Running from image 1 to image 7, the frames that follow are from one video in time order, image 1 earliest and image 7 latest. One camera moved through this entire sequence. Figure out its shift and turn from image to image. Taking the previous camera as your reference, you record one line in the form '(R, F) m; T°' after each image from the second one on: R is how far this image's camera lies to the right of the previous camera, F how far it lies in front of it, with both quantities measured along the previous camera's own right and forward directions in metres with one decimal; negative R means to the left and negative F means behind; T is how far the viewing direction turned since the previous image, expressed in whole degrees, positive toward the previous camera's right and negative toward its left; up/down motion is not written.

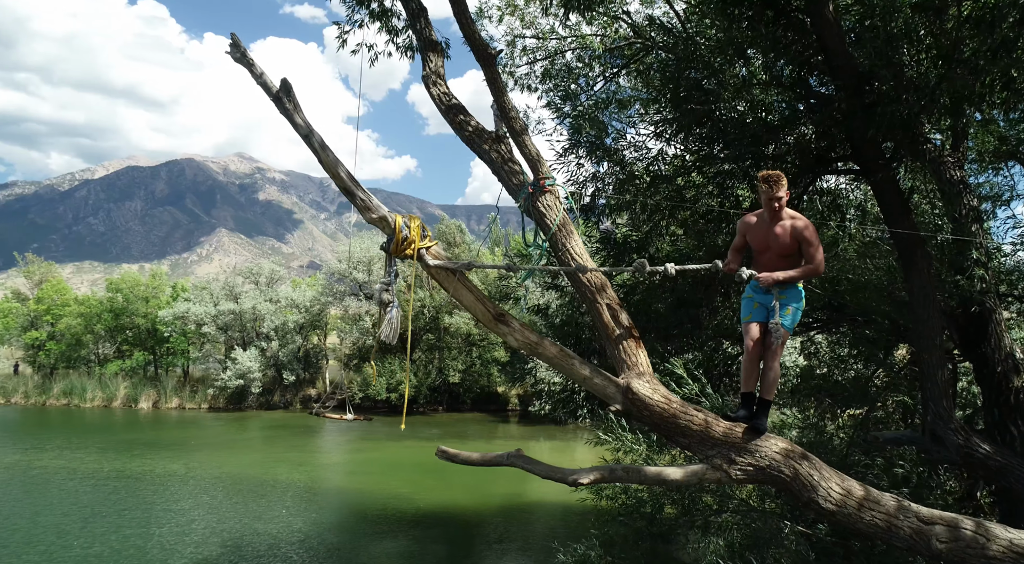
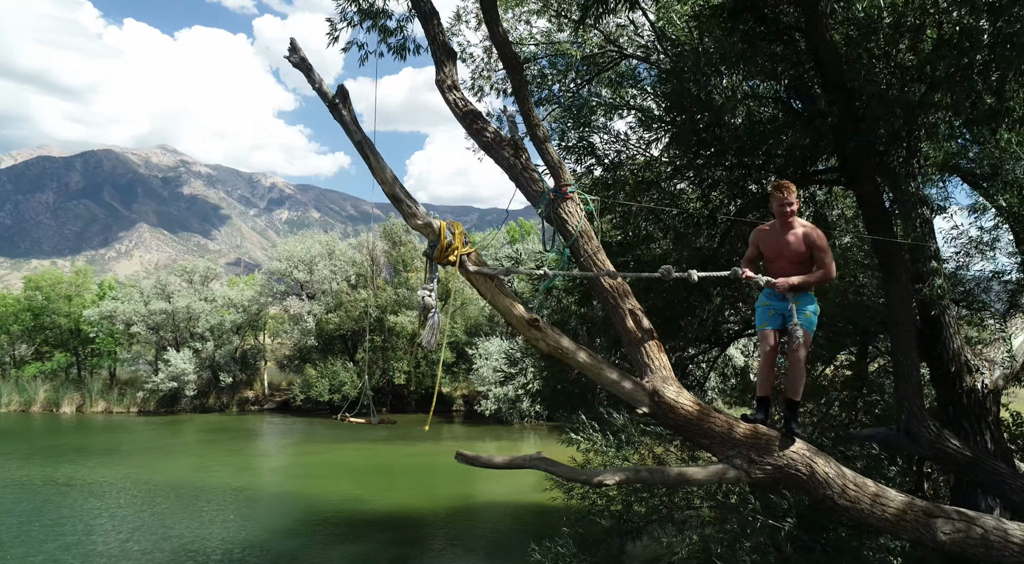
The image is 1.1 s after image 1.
(-0.7, 0.0) m; +6°
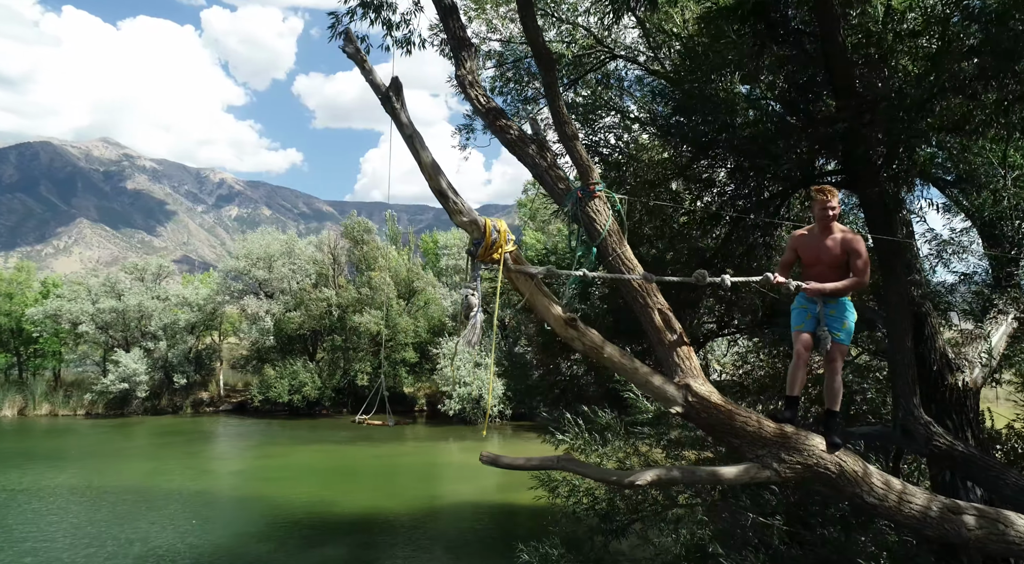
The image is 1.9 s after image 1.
(-0.6, +0.1) m; +4°
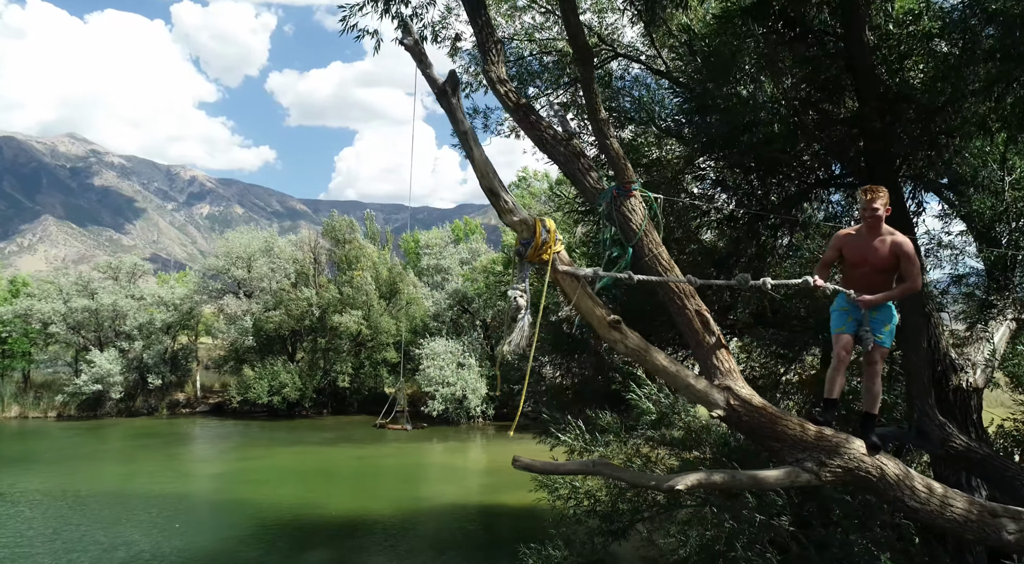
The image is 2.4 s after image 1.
(-0.5, +0.1) m; +2°
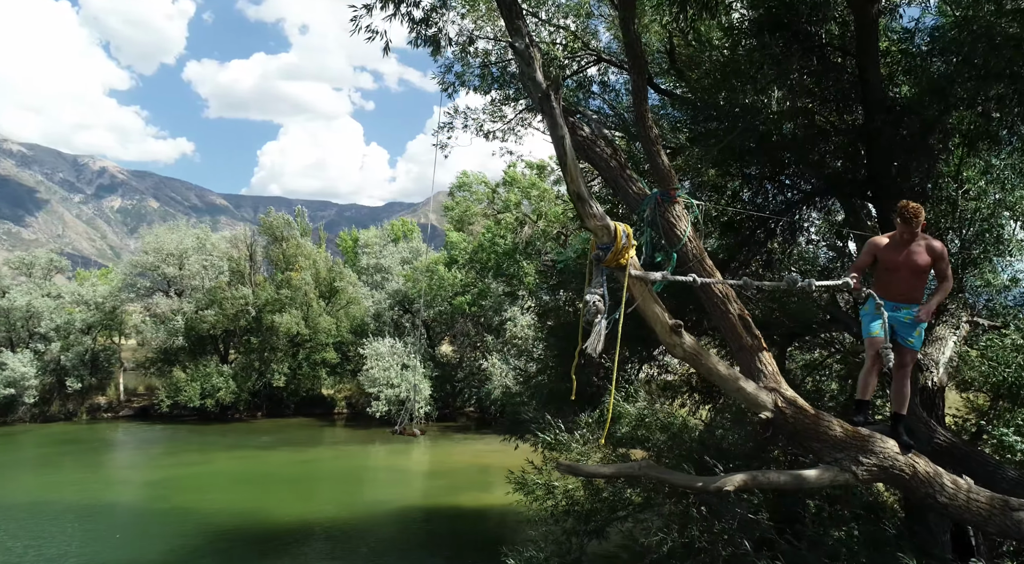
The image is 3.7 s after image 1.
(-1.0, +0.1) m; +7°
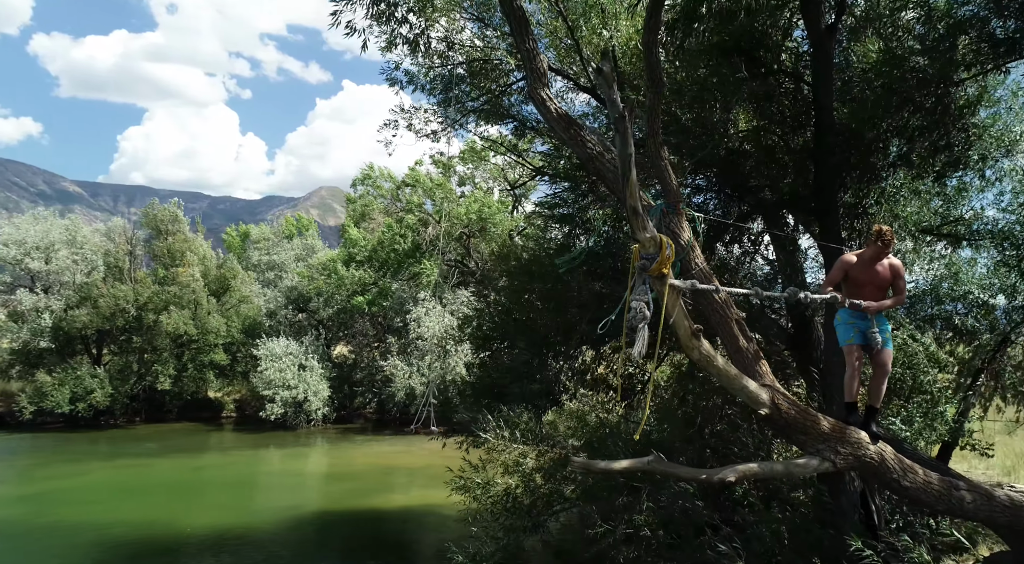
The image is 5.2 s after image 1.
(-1.2, 0.0) m; +10°
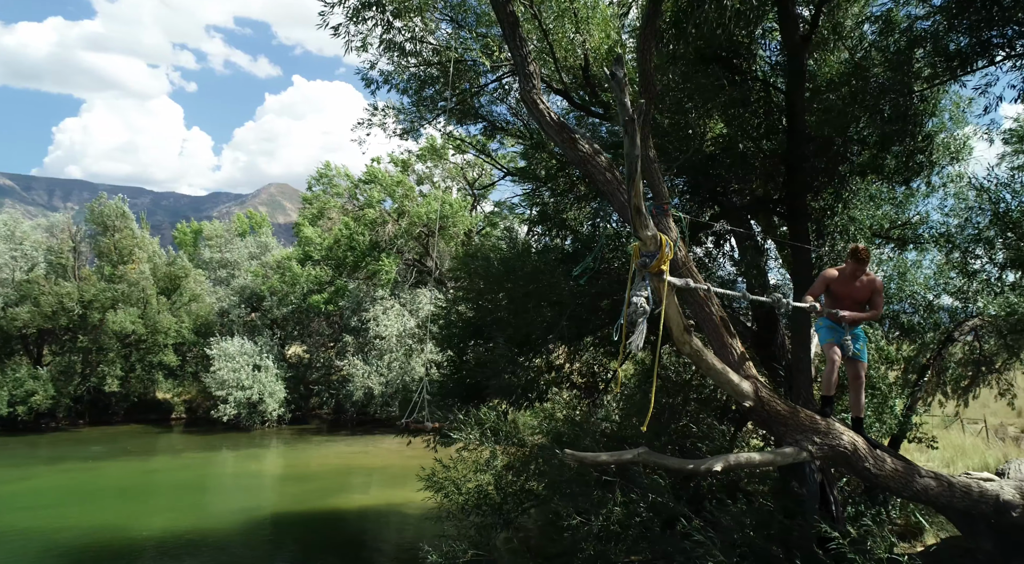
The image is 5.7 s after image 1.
(-0.4, -0.1) m; +4°
